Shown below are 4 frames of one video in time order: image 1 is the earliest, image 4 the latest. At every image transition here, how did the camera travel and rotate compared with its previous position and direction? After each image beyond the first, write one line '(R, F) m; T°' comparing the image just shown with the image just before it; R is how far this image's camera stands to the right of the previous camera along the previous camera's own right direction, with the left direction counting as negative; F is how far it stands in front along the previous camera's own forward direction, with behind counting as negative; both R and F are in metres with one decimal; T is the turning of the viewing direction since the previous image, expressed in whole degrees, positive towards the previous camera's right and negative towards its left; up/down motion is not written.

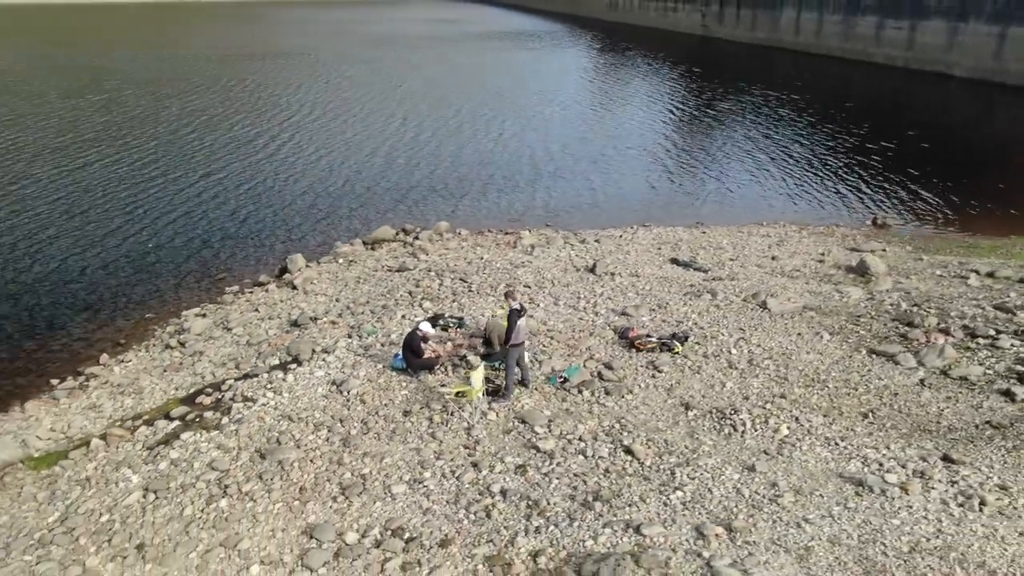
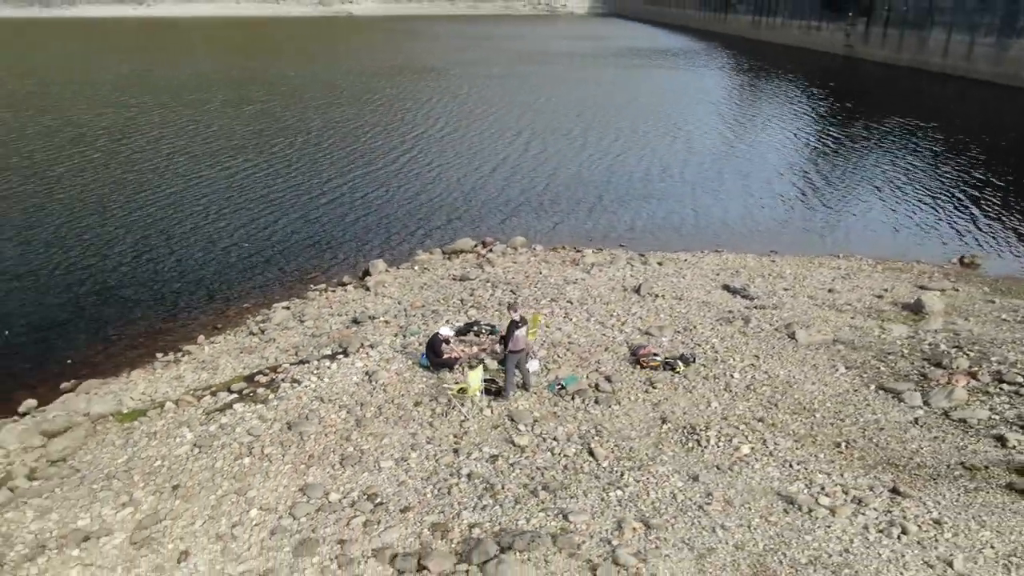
(+2.1, -1.3) m; -10°
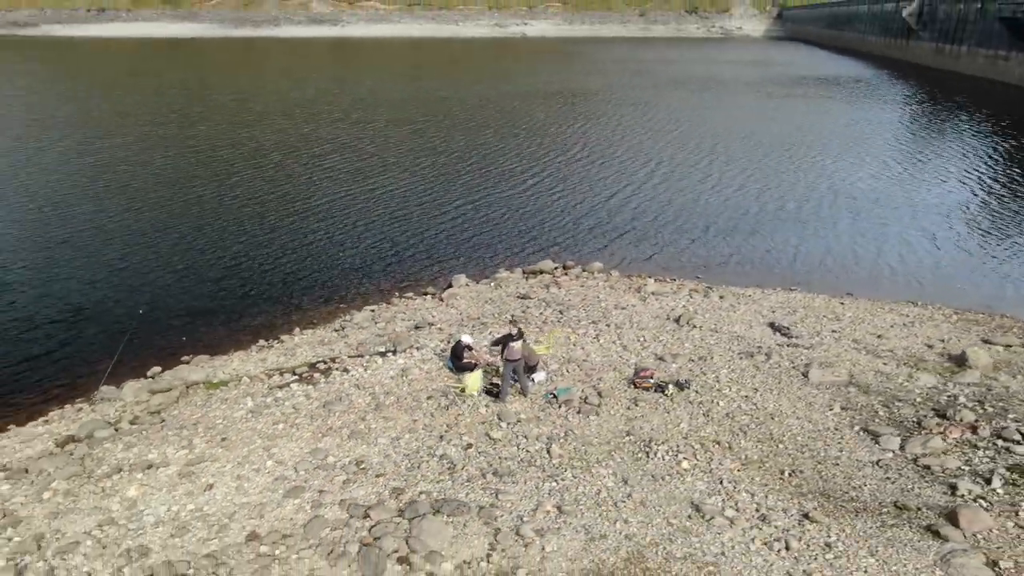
(+3.0, -1.9) m; -12°
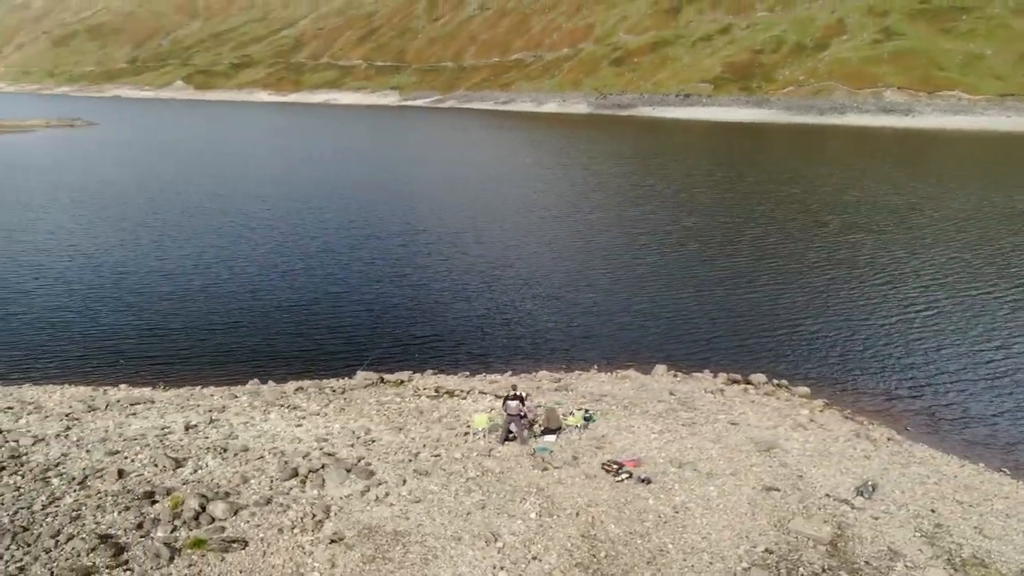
(+12.3, -1.5) m; -38°
